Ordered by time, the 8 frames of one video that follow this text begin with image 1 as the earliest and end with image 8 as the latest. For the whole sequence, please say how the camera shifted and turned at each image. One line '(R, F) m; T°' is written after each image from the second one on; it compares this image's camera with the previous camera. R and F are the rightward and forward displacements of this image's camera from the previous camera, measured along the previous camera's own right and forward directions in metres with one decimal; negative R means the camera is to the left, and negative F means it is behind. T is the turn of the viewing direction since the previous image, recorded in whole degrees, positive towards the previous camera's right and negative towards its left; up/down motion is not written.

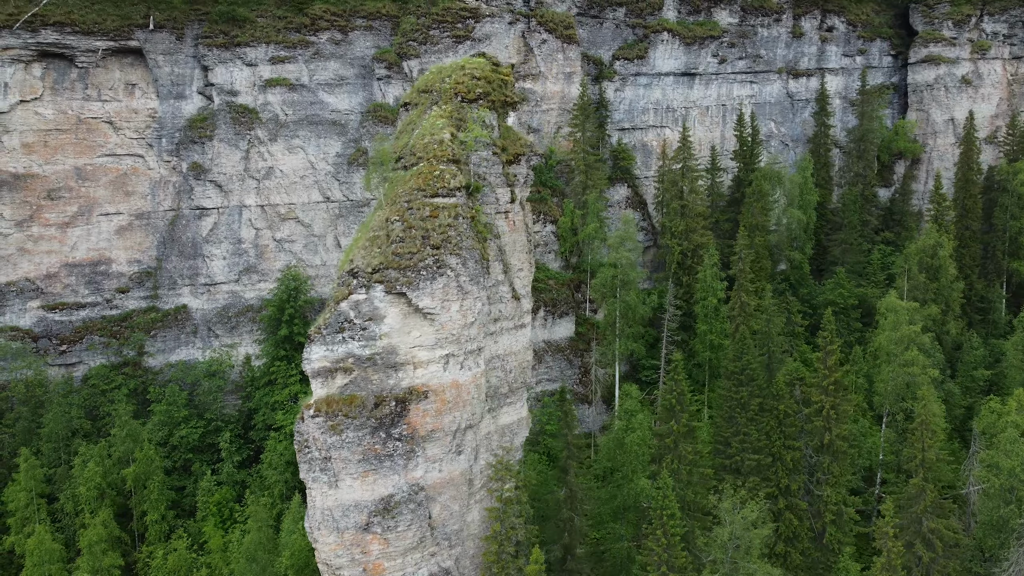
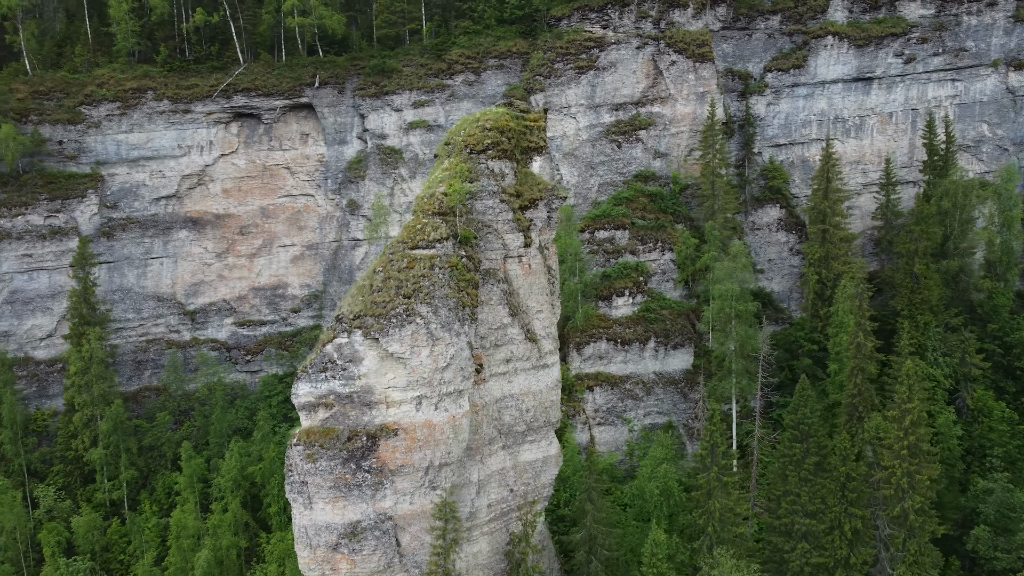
(+7.1, +0.8) m; -22°
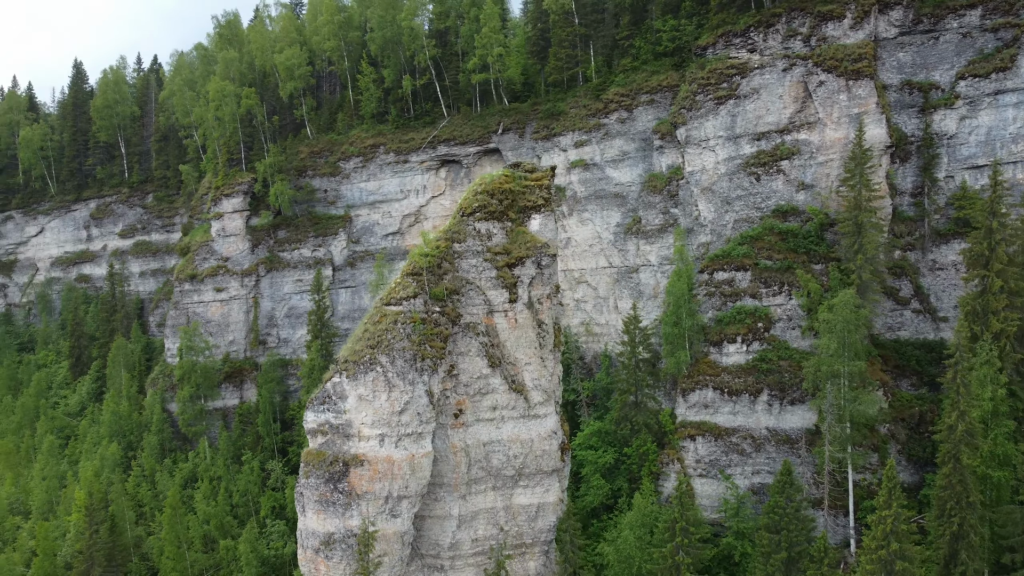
(+10.8, +1.7) m; -30°
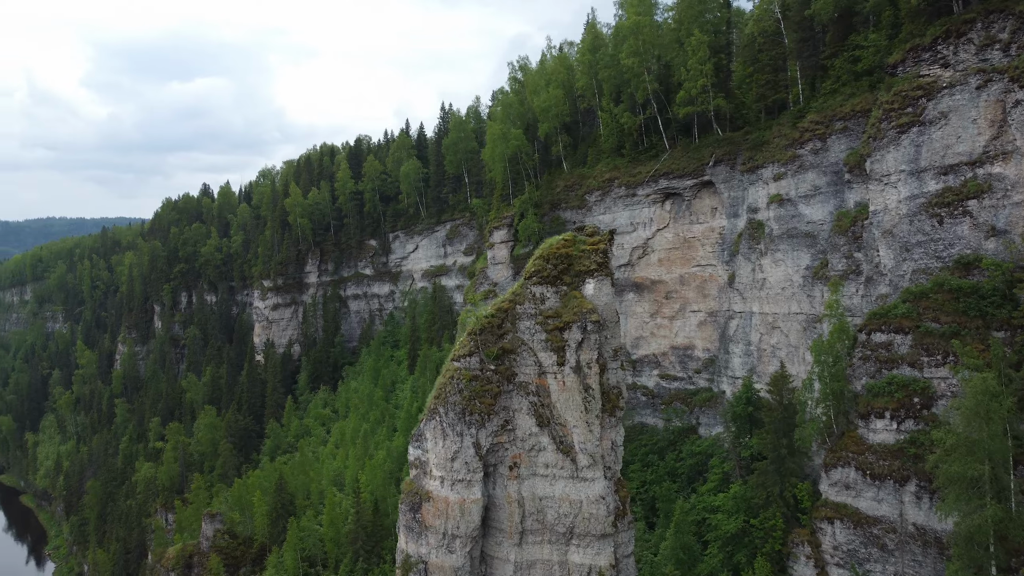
(+9.6, +1.7) m; -30°
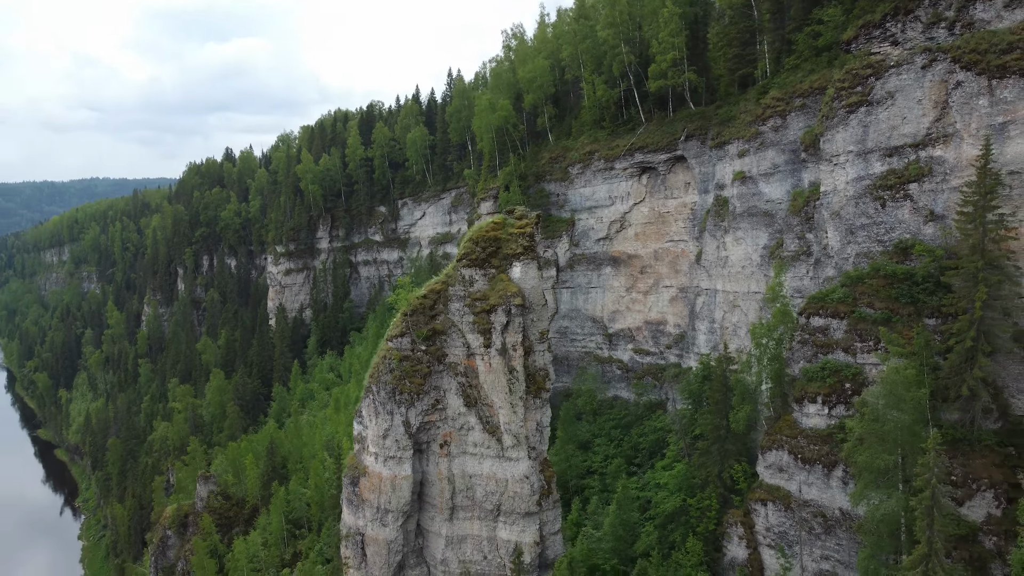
(+2.9, -0.1) m; -3°
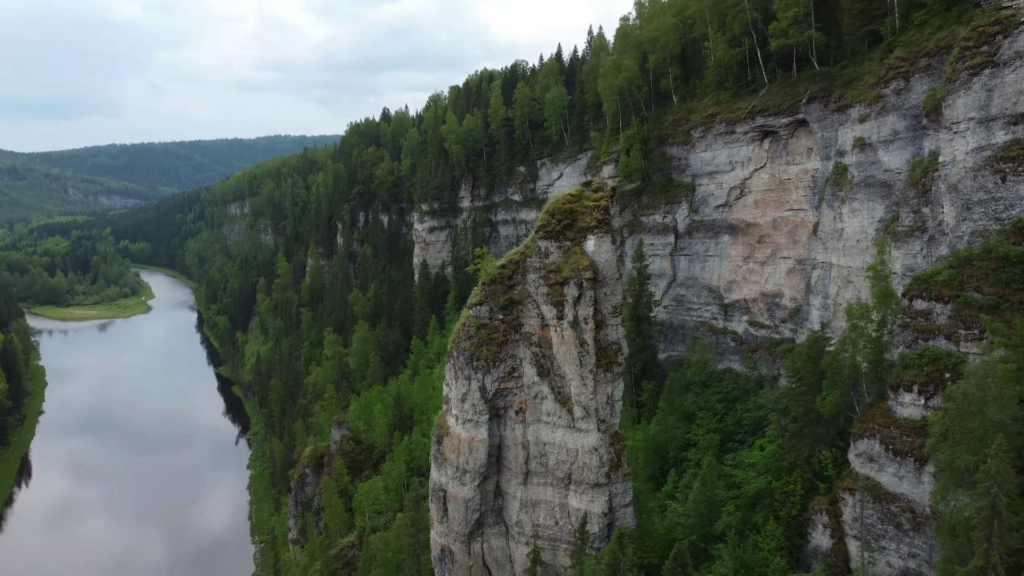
(+2.3, 0.0) m; -11°
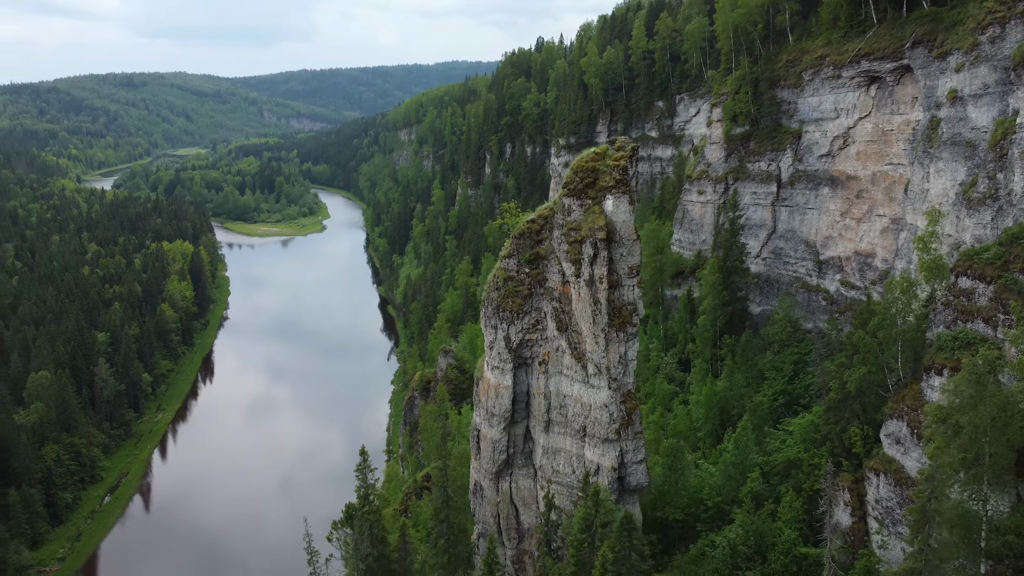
(+4.1, -0.1) m; -12°
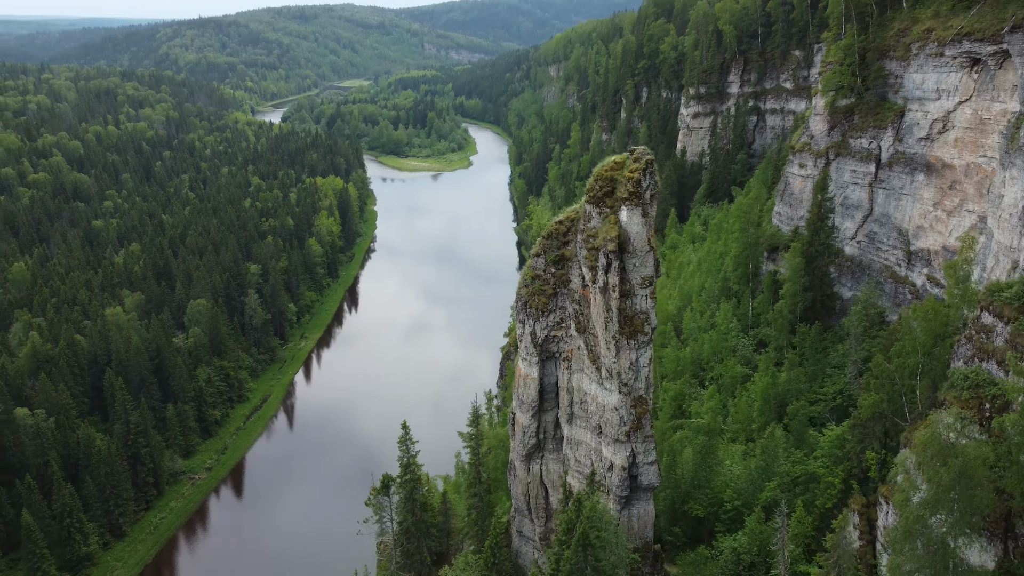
(+3.7, -0.5) m; -11°
